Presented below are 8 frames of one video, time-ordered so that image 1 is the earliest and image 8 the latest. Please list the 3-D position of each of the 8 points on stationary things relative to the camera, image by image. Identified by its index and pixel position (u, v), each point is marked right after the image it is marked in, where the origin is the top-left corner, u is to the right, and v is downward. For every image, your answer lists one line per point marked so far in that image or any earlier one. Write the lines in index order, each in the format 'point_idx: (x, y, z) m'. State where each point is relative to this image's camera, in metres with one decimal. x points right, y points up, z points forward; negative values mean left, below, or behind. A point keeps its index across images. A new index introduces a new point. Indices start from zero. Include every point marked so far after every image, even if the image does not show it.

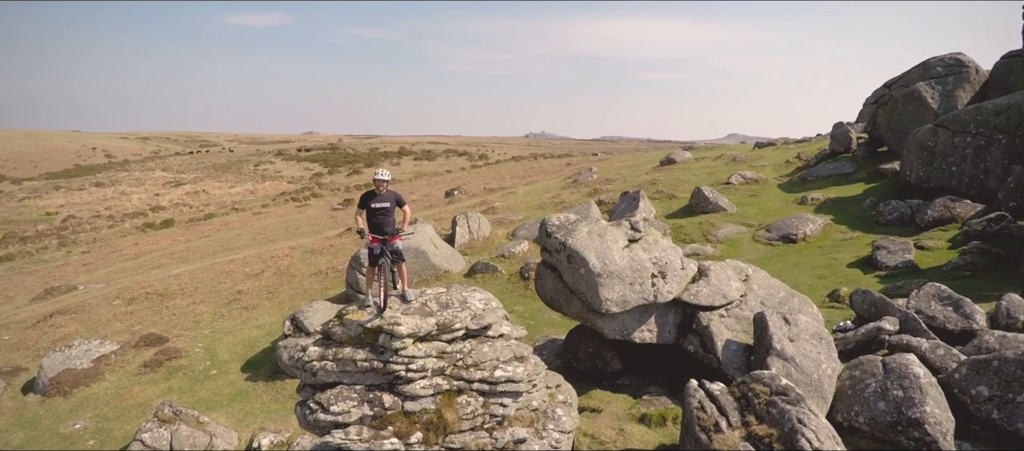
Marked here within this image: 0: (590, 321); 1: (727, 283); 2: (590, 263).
0: (+1.8, -2.3, +13.4) m
1: (+5.1, -1.4, +13.6) m
2: (+1.7, -0.9, +12.8) m
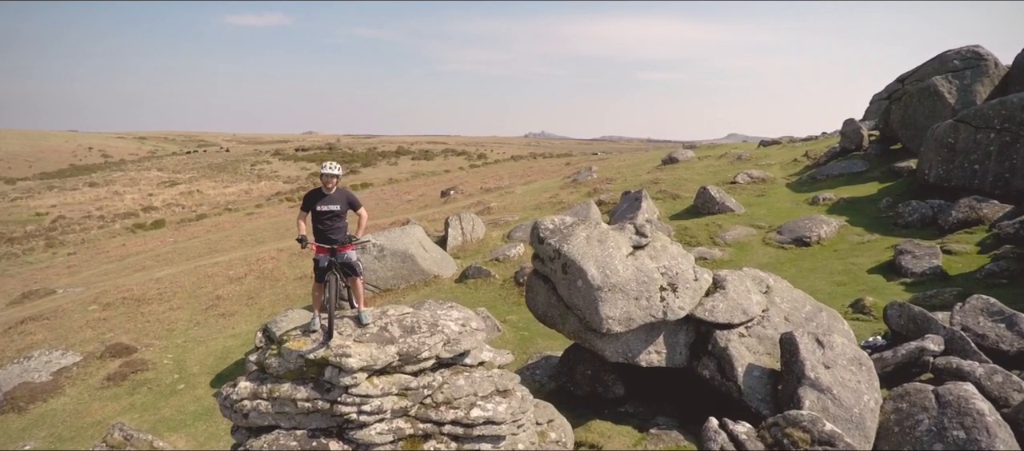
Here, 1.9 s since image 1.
0: (+1.5, -2.4, +11.6) m
1: (+4.8, -1.5, +11.8) m
2: (+1.5, -1.0, +11.0) m
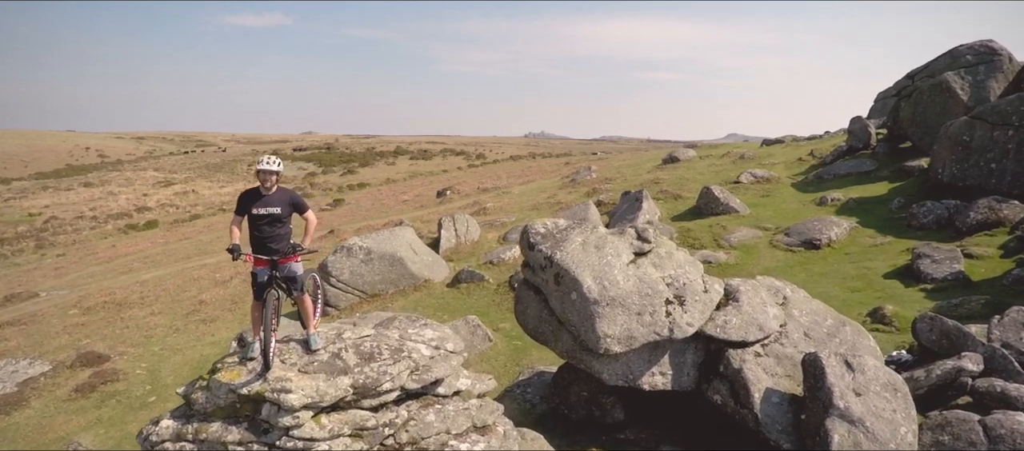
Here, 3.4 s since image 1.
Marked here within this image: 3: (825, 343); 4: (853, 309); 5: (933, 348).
0: (+1.3, -2.4, +10.2) m
1: (+4.6, -1.6, +10.5) m
2: (+1.2, -1.0, +9.6) m
3: (+5.8, -2.2, +10.7) m
4: (+10.1, -2.5, +17.1) m
5: (+8.6, -2.5, +11.7) m
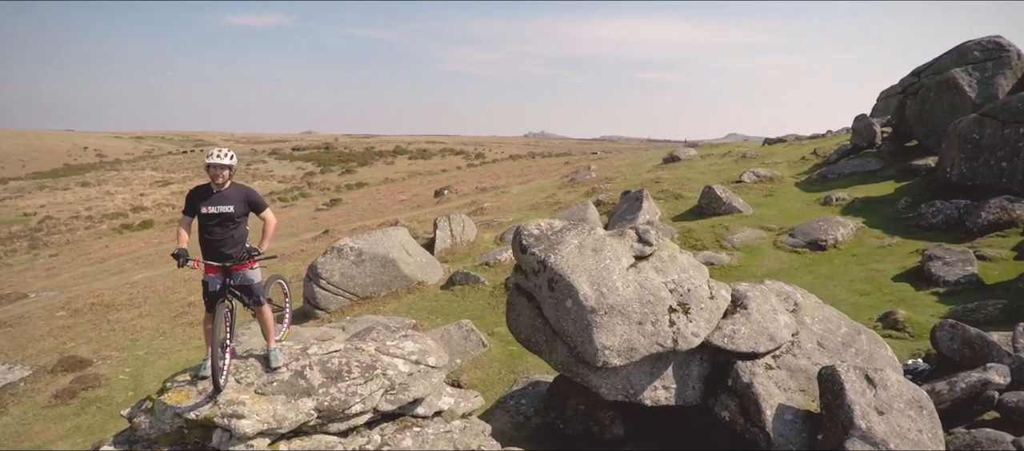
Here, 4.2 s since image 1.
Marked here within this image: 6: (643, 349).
0: (+1.1, -2.5, +9.5) m
1: (+4.4, -1.6, +9.7) m
2: (+1.1, -1.1, +8.9) m
3: (+5.6, -2.2, +10.0) m
4: (+10.0, -2.5, +16.4) m
5: (+8.4, -2.5, +11.0) m
6: (+2.0, -1.9, +8.9) m
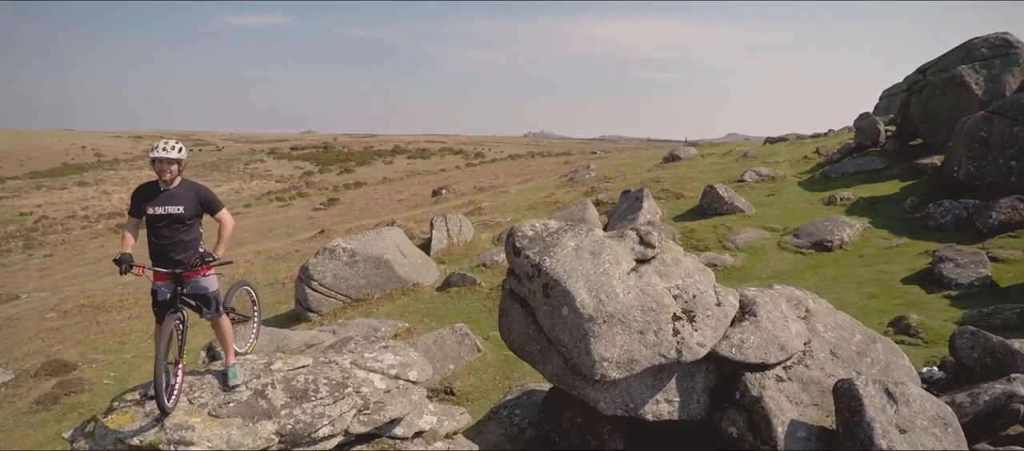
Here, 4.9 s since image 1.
0: (+1.0, -2.5, +8.9) m
1: (+4.3, -1.6, +9.1) m
2: (+0.9, -1.1, +8.3) m
3: (+5.5, -2.2, +9.3) m
4: (+9.8, -2.5, +15.8) m
5: (+8.3, -2.5, +10.4) m
6: (+1.9, -1.9, +8.3) m
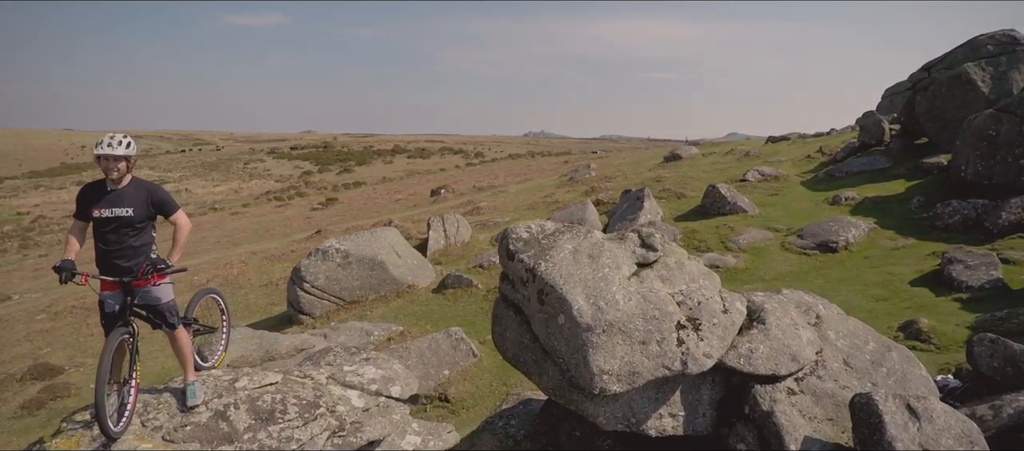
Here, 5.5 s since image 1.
0: (+0.9, -2.5, +8.3) m
1: (+4.2, -1.6, +8.6) m
2: (+0.8, -1.1, +7.7) m
3: (+5.4, -2.3, +8.8) m
4: (+9.8, -2.5, +15.2) m
5: (+8.2, -2.6, +9.8) m
6: (+1.8, -2.0, +7.7) m
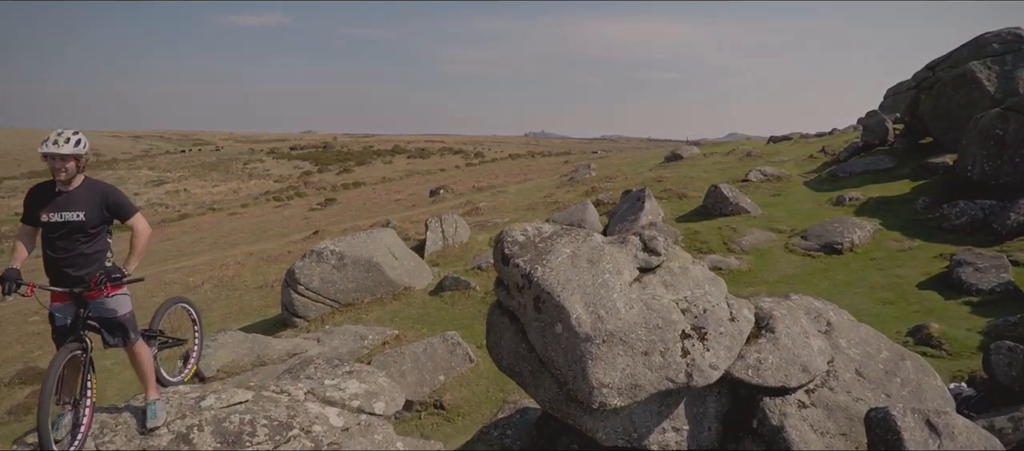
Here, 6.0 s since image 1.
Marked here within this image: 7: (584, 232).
0: (+0.8, -2.5, +7.9) m
1: (+4.1, -1.7, +8.1) m
2: (+0.8, -1.1, +7.3) m
3: (+5.4, -2.3, +8.3) m
4: (+9.7, -2.6, +14.8) m
5: (+8.1, -2.6, +9.4) m
6: (+1.7, -2.0, +7.3) m
7: (+1.1, -0.1, +8.8) m
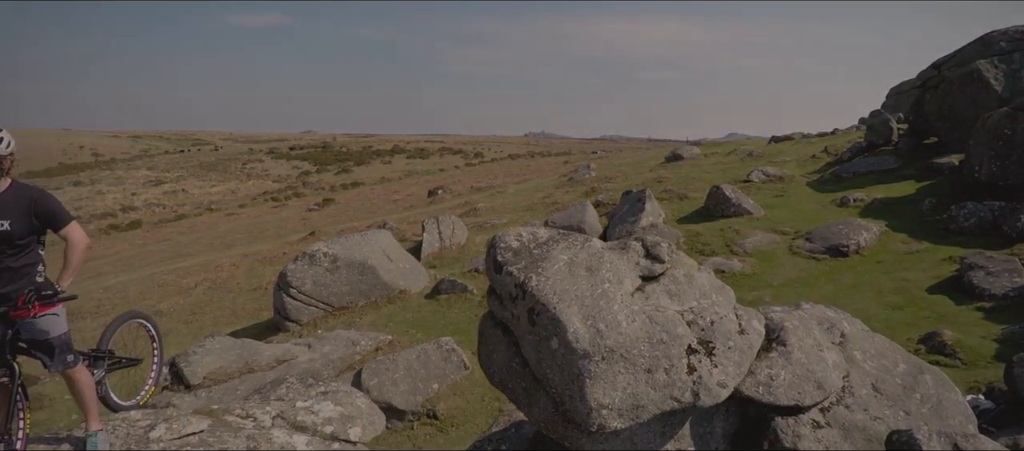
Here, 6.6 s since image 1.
0: (+0.7, -2.6, +7.4) m
1: (+4.0, -1.7, +7.6) m
2: (+0.7, -1.2, +6.8) m
3: (+5.3, -2.4, +7.8) m
4: (+9.6, -2.6, +14.3) m
5: (+8.0, -2.7, +8.9) m
6: (+1.6, -2.1, +6.8) m
7: (+1.0, -0.2, +8.2) m
